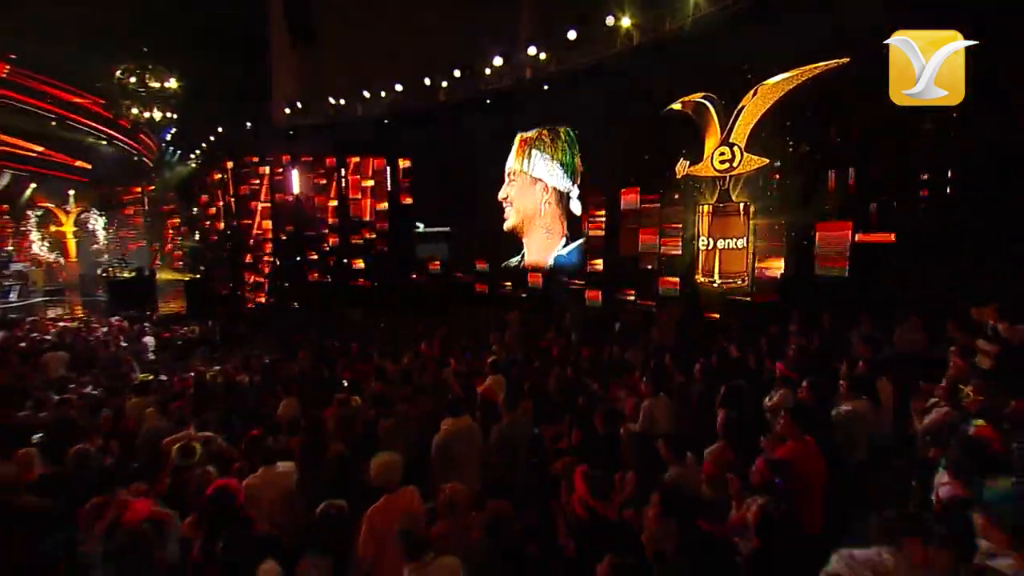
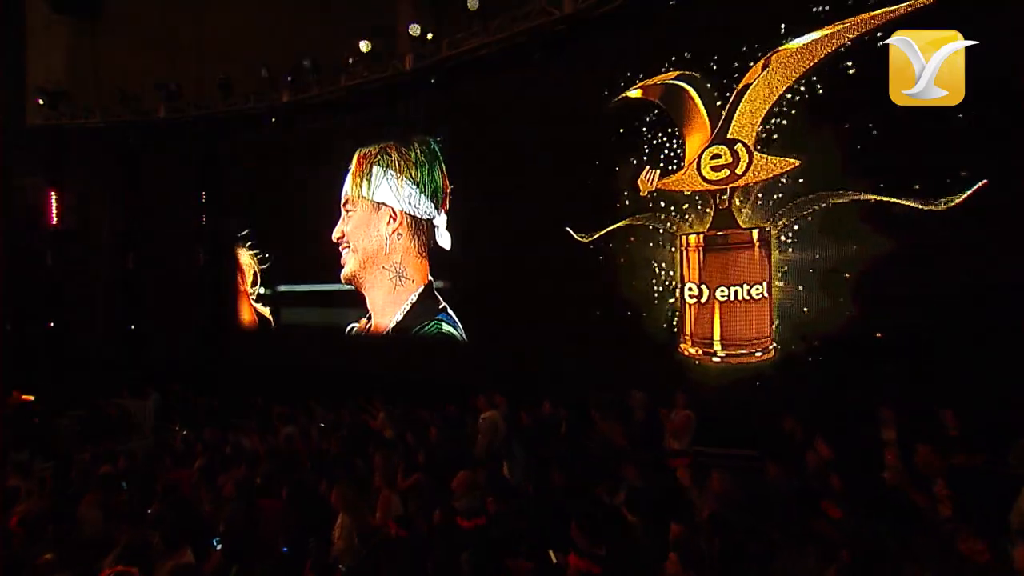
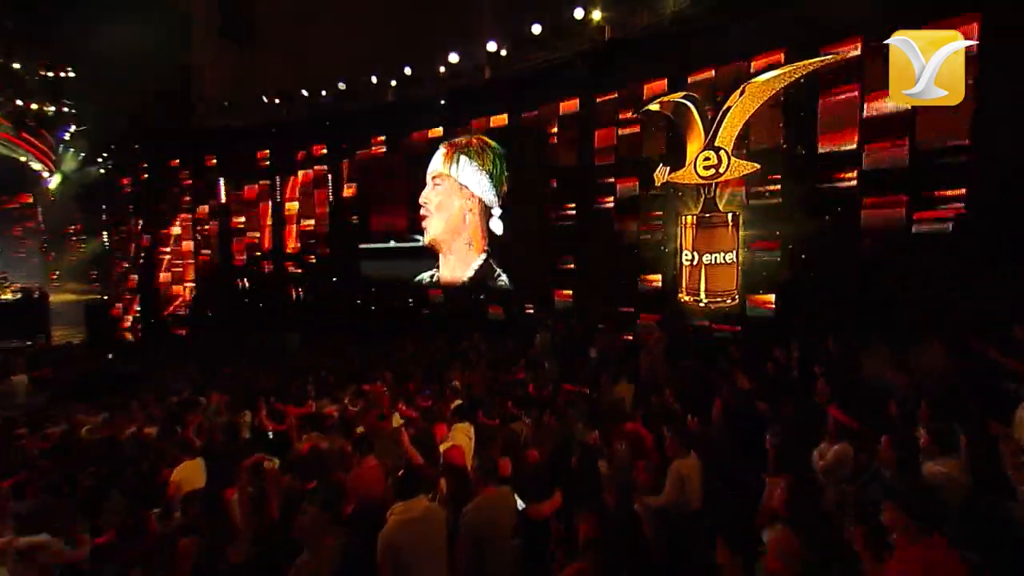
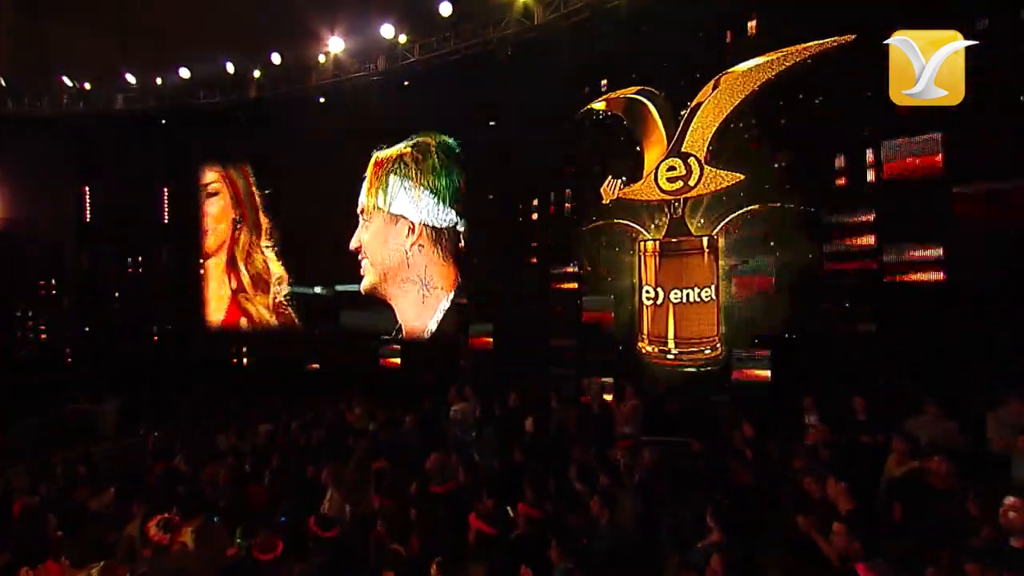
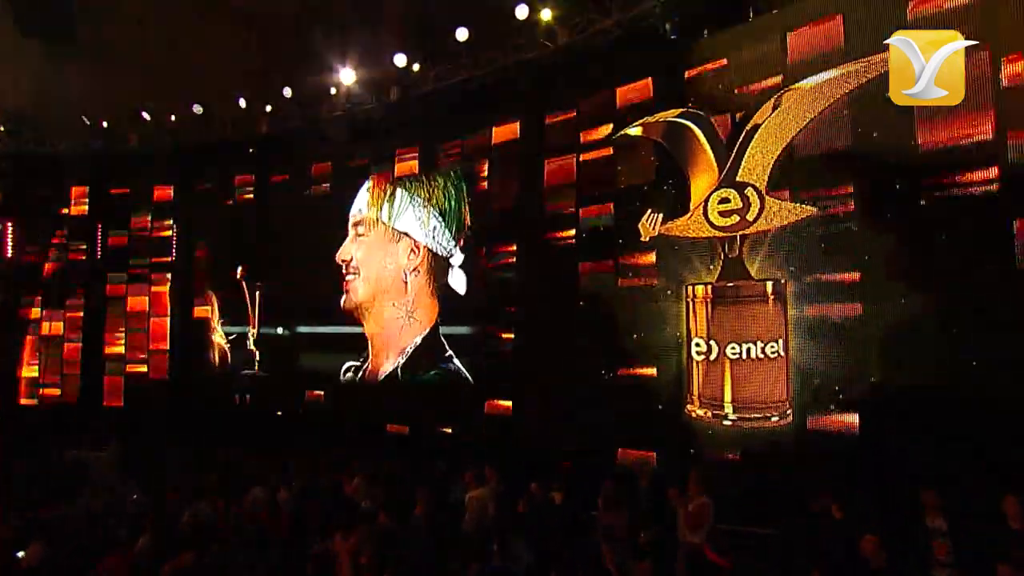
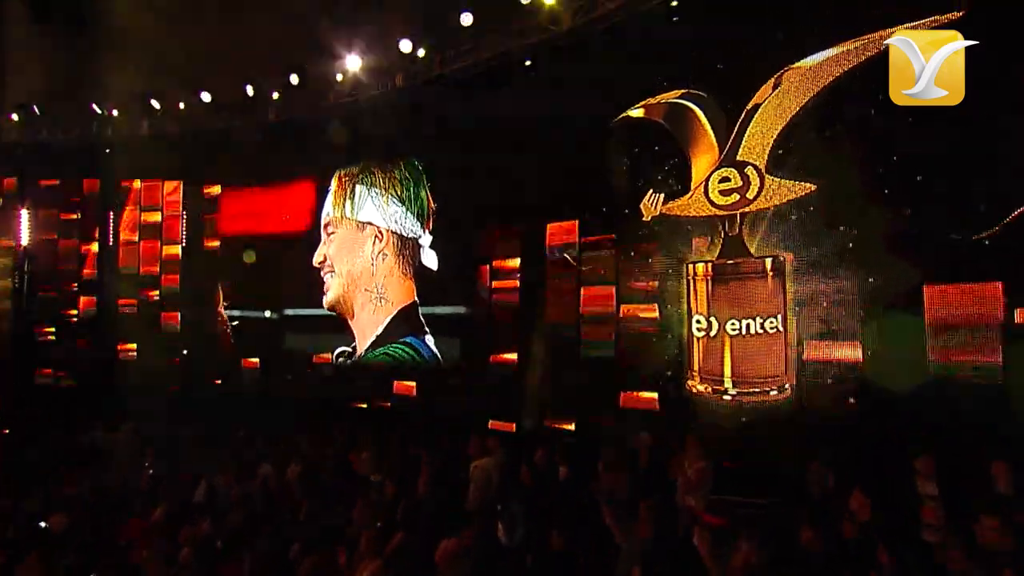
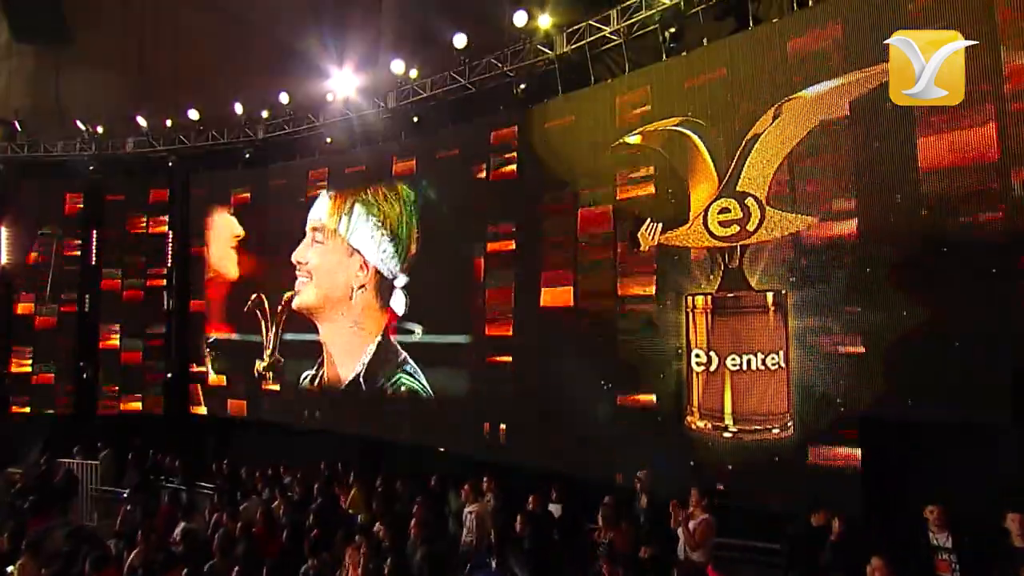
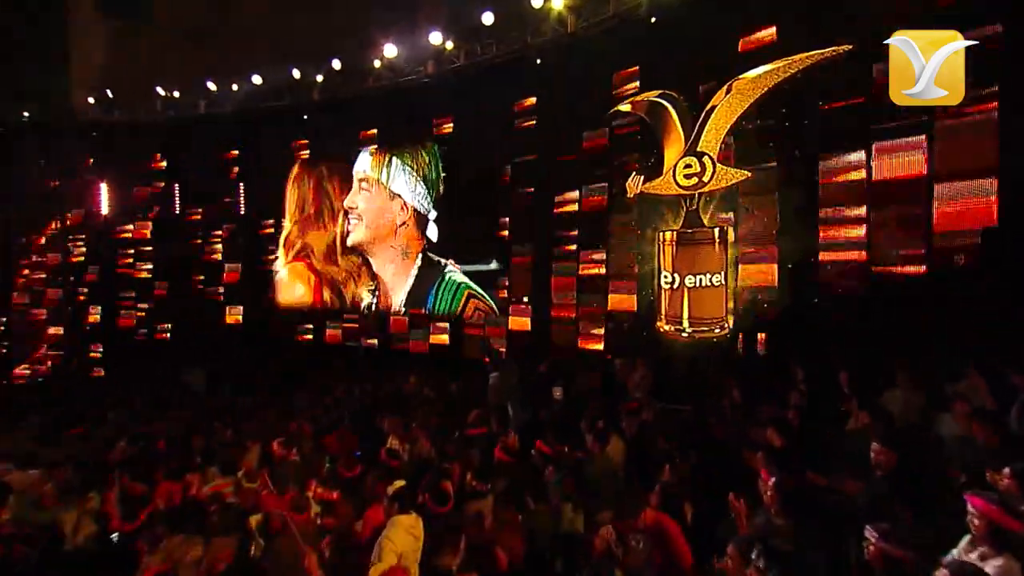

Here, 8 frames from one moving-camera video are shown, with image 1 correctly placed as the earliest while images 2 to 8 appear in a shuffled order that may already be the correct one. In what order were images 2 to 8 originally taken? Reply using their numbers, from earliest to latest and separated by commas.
3, 8, 4, 2, 6, 5, 7
